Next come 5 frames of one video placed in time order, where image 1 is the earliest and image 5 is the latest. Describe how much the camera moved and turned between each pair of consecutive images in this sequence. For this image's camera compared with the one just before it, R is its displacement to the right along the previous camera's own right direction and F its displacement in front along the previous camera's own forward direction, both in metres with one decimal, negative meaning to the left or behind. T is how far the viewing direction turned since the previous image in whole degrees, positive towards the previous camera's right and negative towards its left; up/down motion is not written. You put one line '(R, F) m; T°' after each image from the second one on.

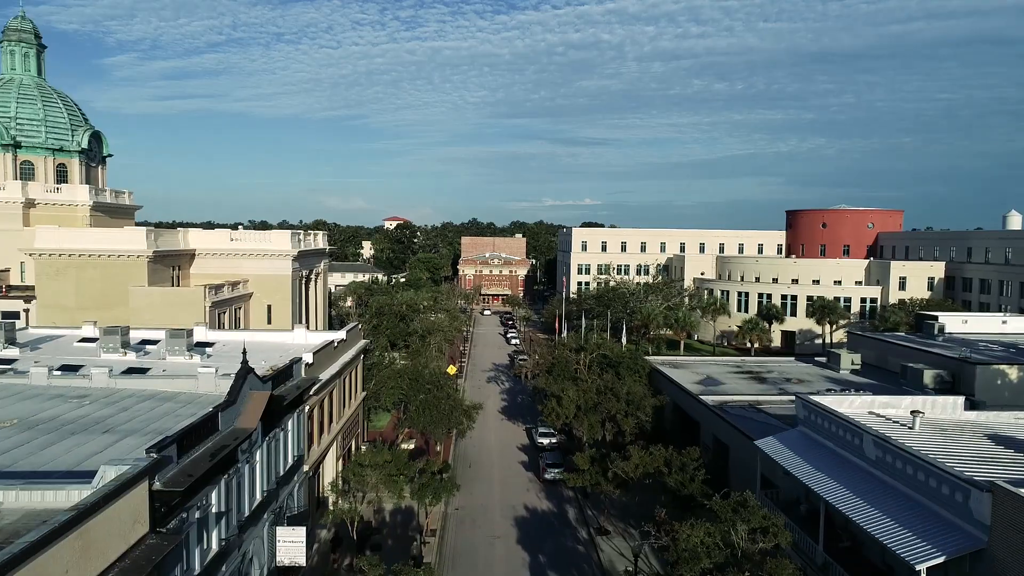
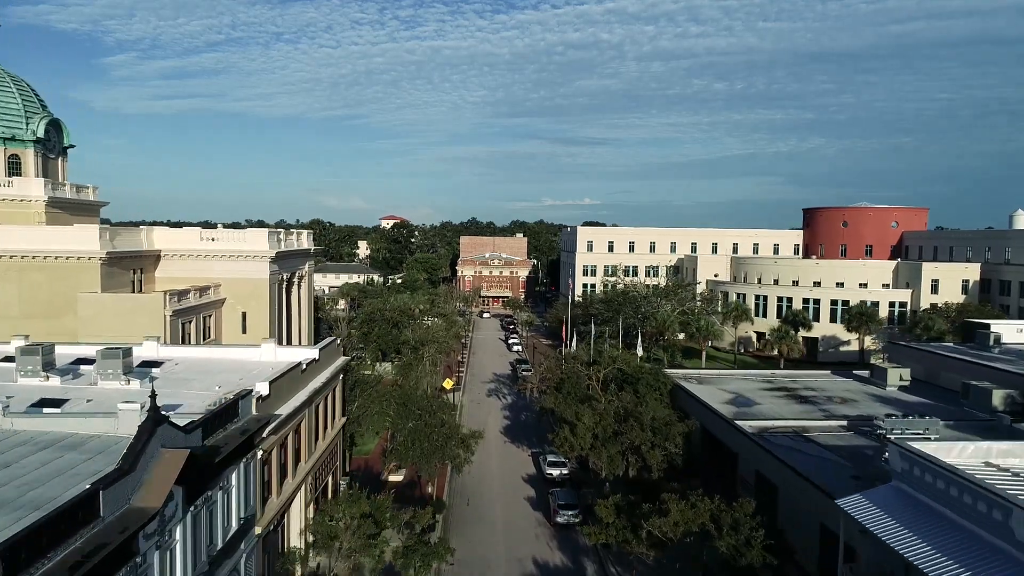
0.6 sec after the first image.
(-0.2, +4.6) m; 0°
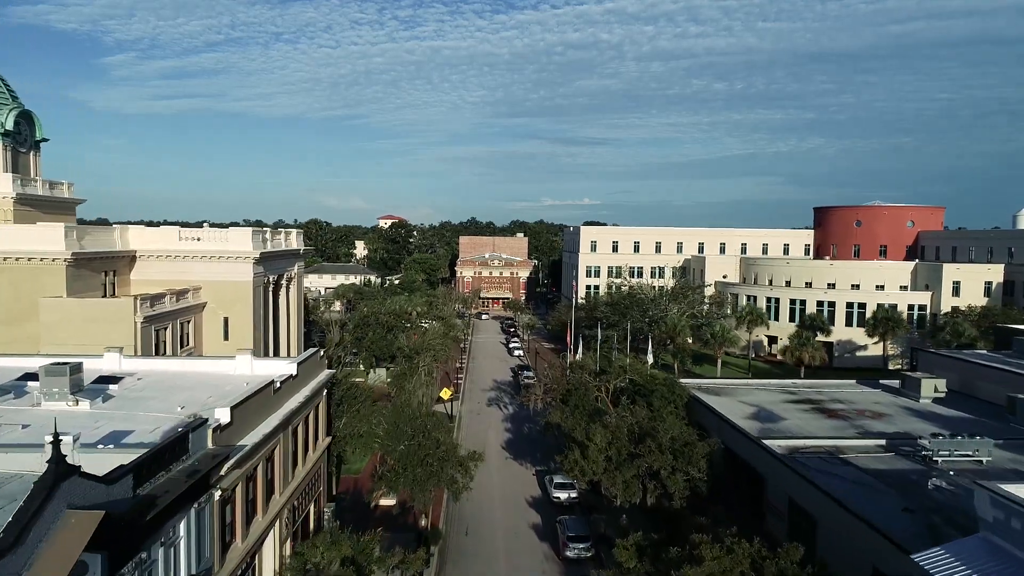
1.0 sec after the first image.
(-0.1, +2.7) m; 0°
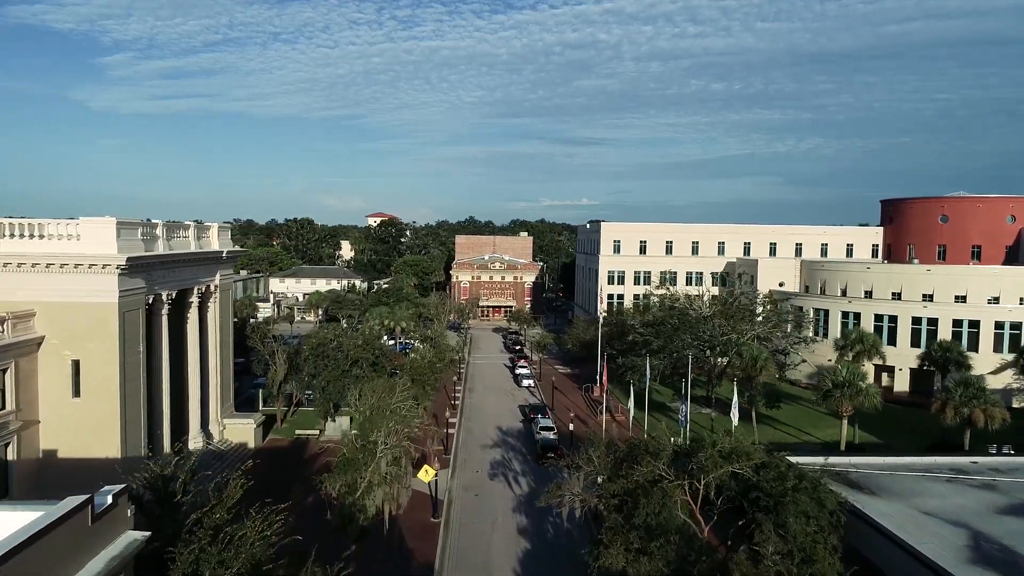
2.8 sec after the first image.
(-0.6, +13.5) m; 0°
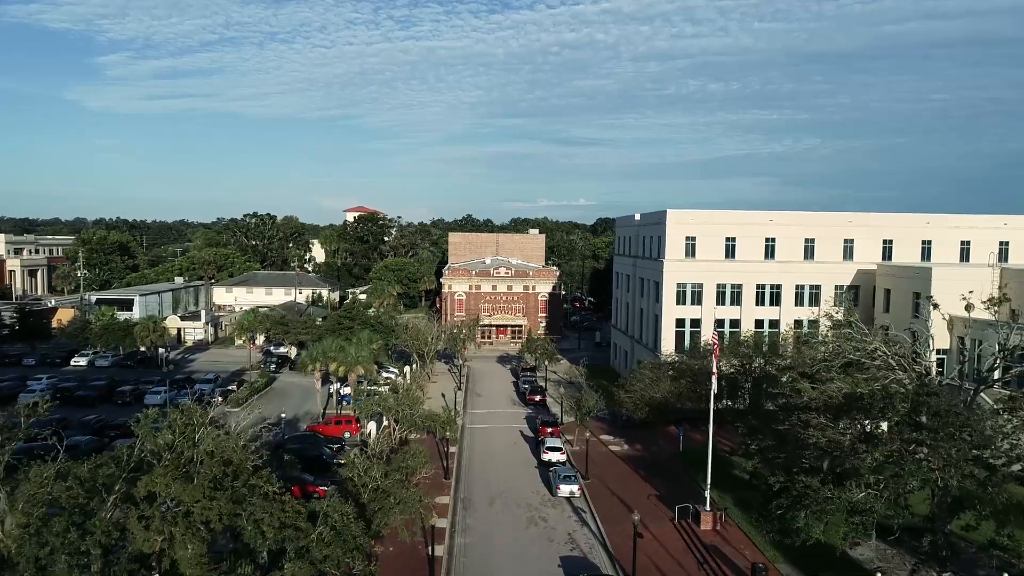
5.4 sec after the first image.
(-1.1, +21.9) m; 0°
